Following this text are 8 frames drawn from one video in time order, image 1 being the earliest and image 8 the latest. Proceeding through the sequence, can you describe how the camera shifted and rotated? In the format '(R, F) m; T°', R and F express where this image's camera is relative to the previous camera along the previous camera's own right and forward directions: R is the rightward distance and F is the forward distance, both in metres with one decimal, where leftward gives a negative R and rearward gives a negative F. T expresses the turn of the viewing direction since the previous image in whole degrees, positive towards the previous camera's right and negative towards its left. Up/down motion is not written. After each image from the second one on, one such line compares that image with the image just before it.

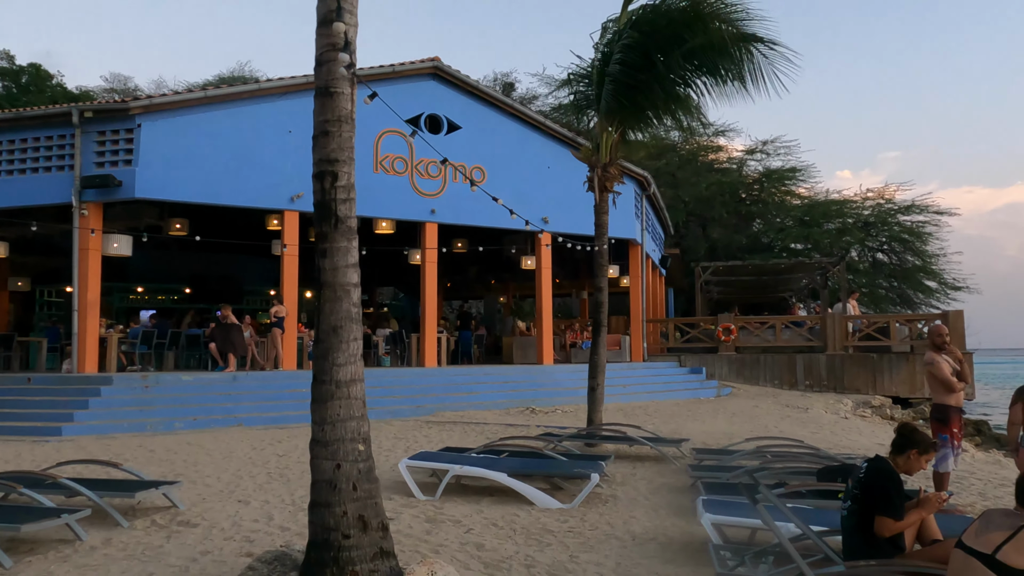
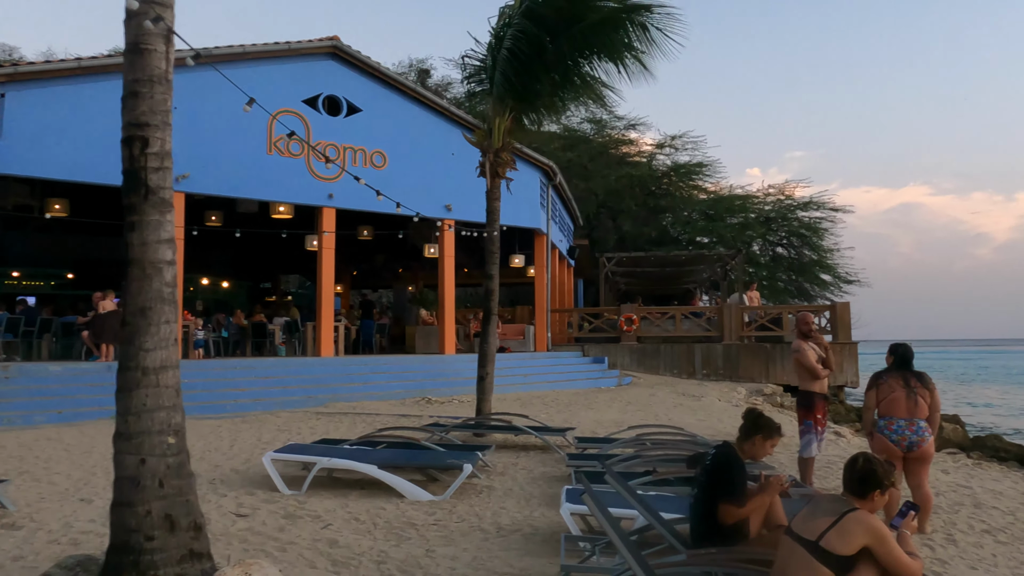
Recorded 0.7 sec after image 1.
(+0.4, +0.2) m; +6°
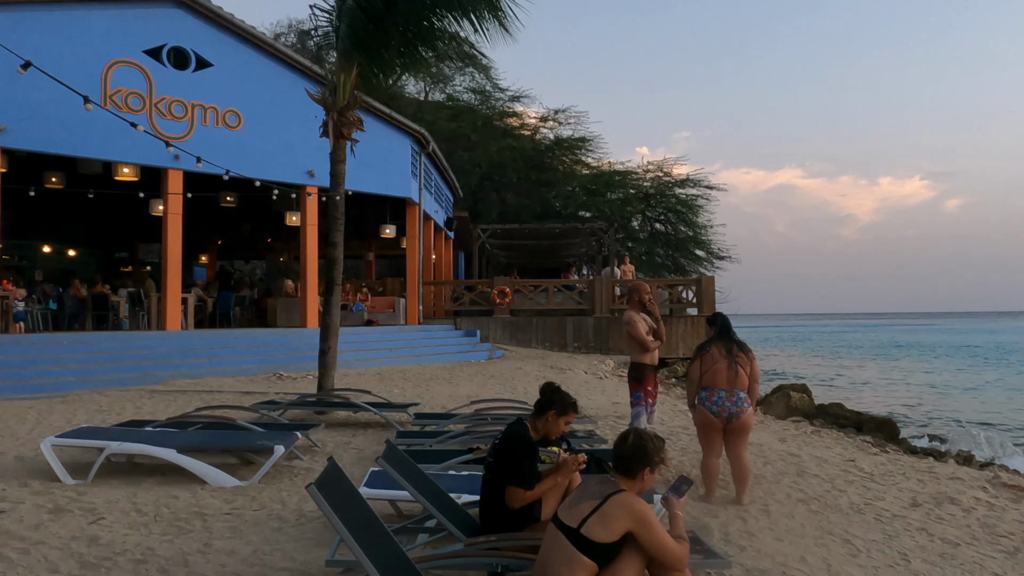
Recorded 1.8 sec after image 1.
(+0.6, +0.4) m; +8°
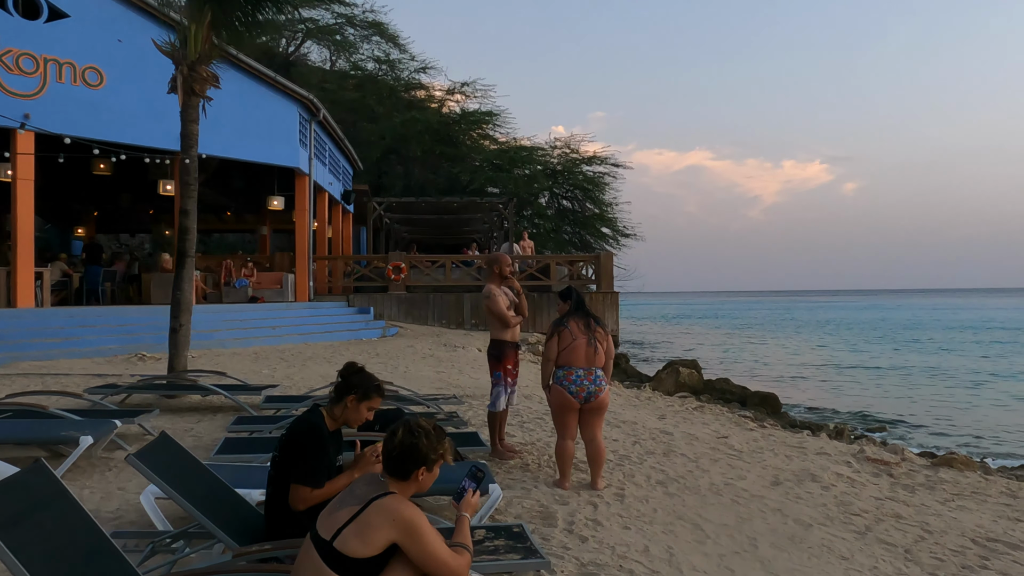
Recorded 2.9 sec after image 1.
(+0.5, +0.5) m; +6°
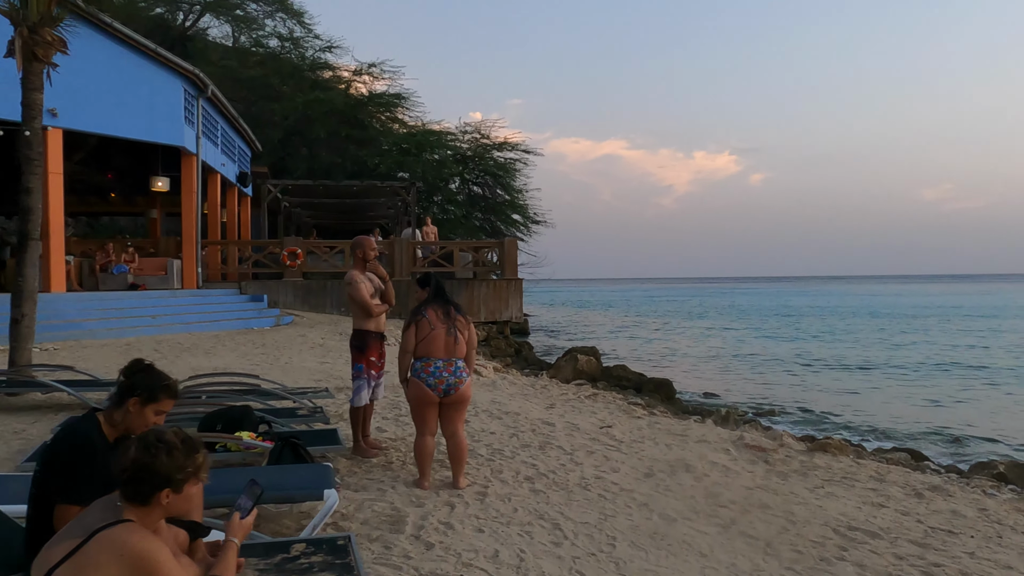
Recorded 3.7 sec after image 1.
(+0.4, +0.3) m; +6°
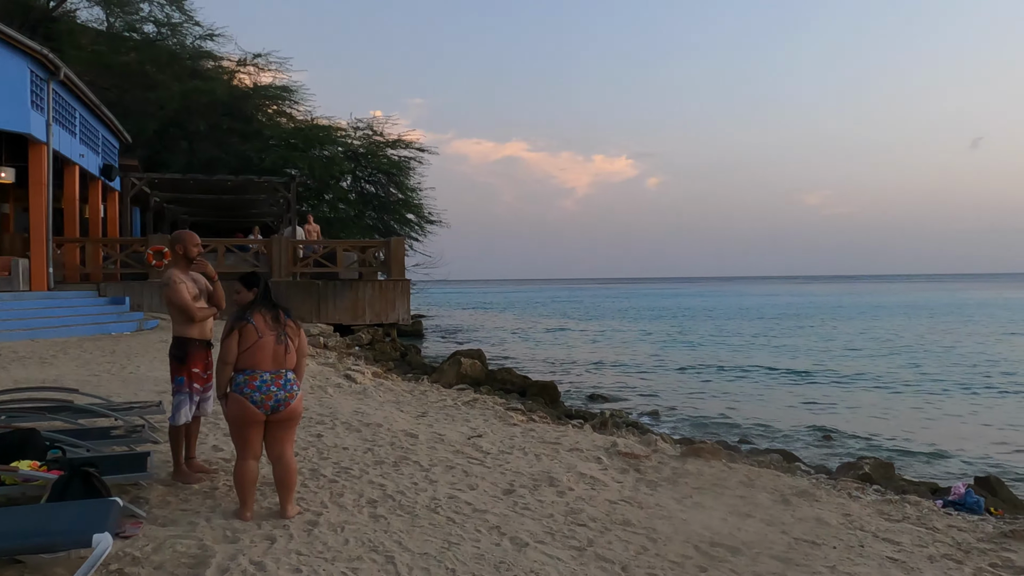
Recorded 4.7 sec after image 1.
(+0.4, +0.5) m; +7°
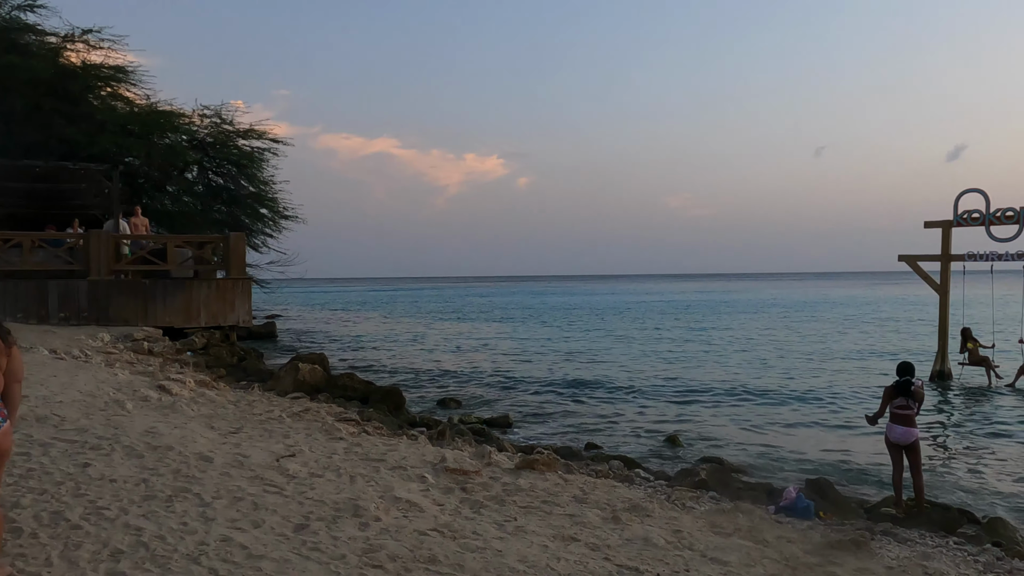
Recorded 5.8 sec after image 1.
(+0.4, +0.6) m; +10°
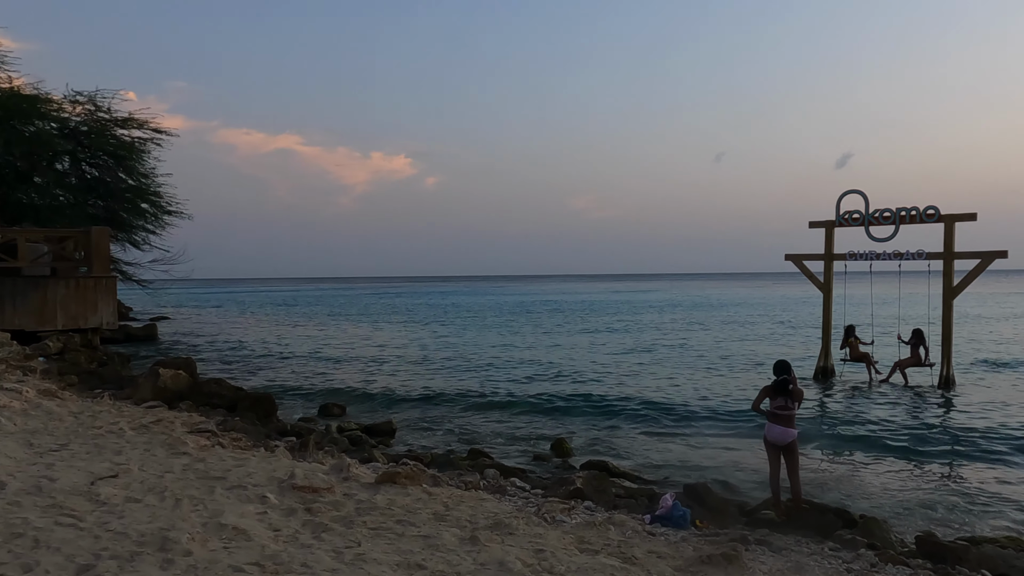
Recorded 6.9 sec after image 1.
(+0.4, +0.5) m; +7°
